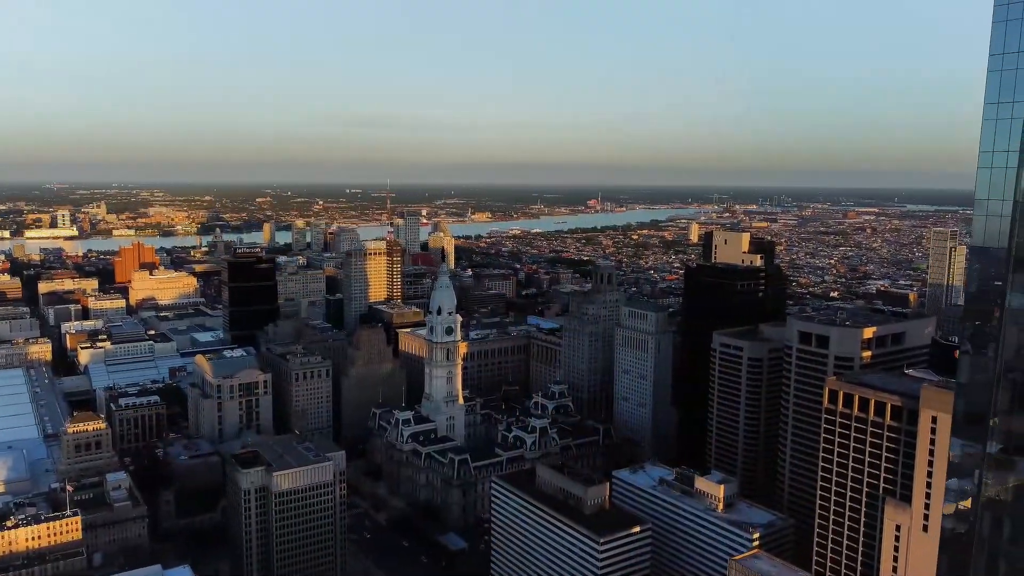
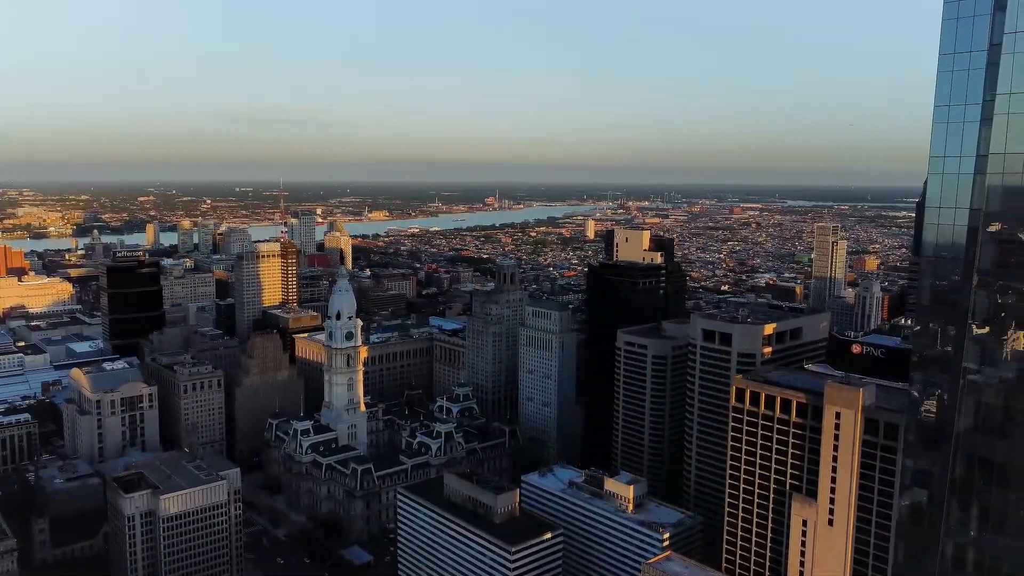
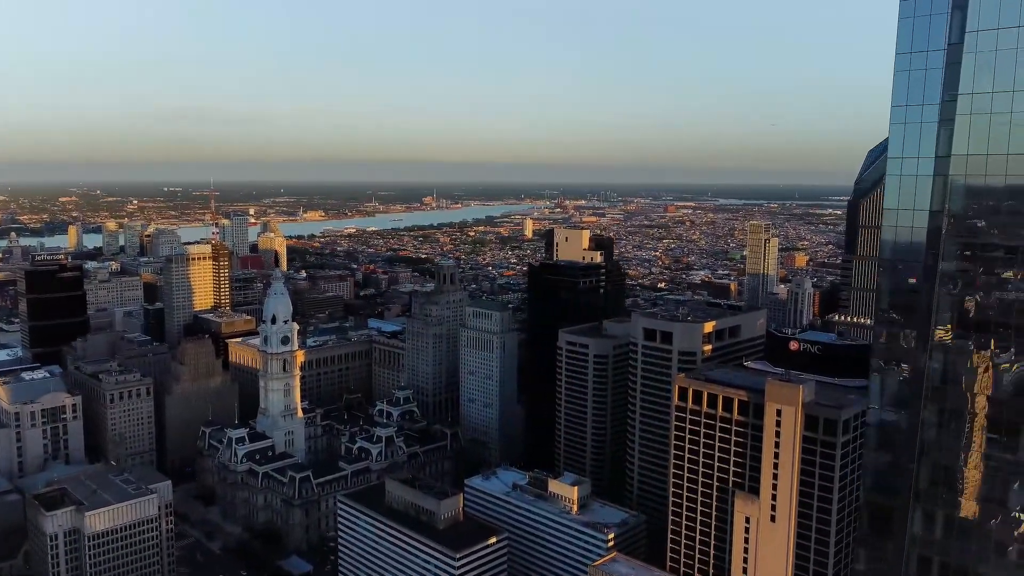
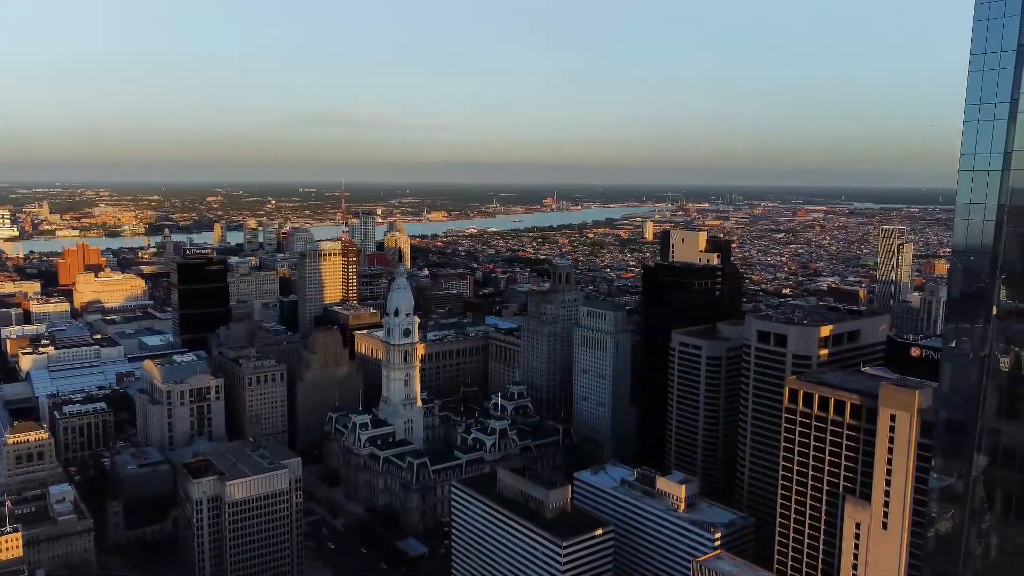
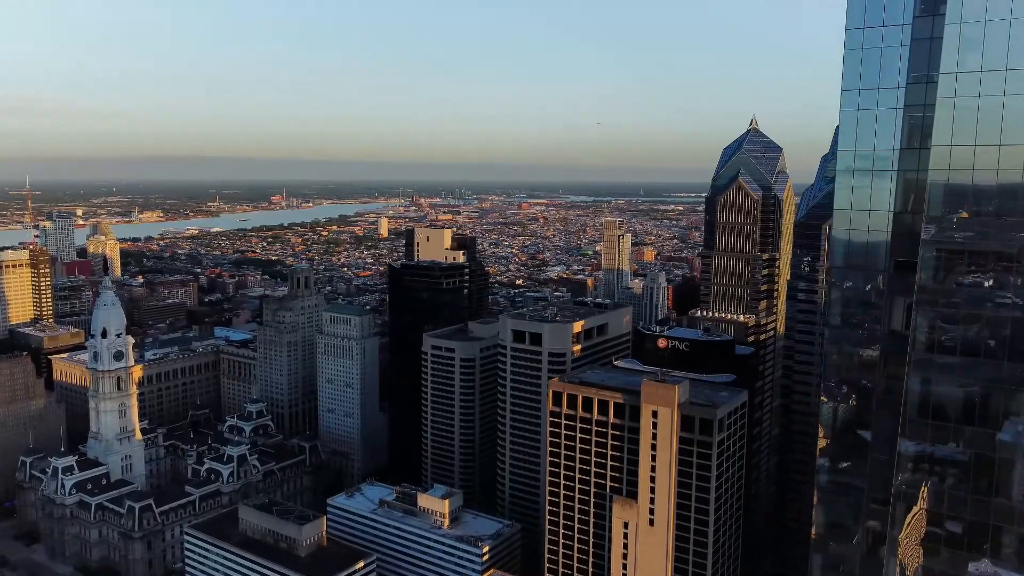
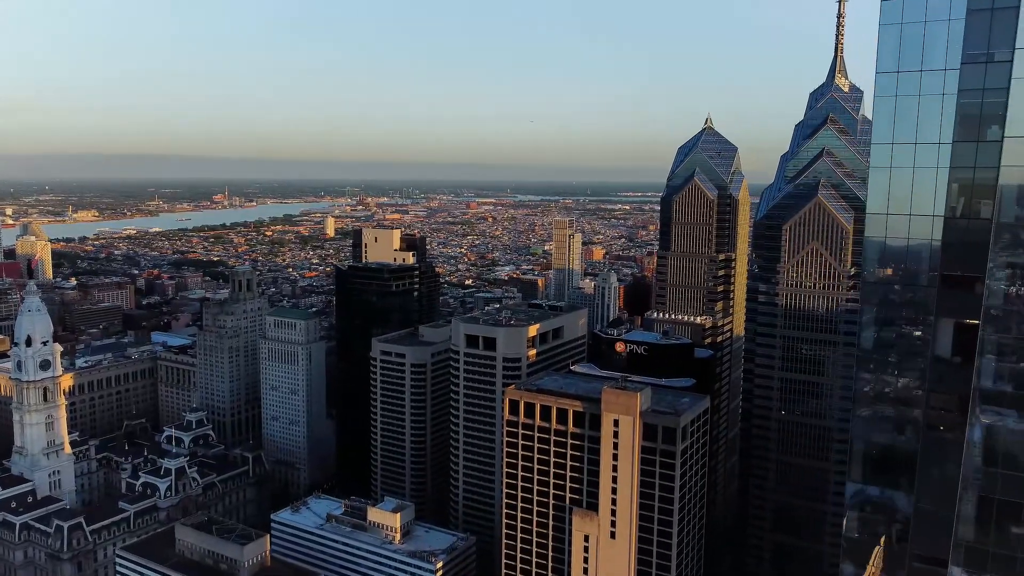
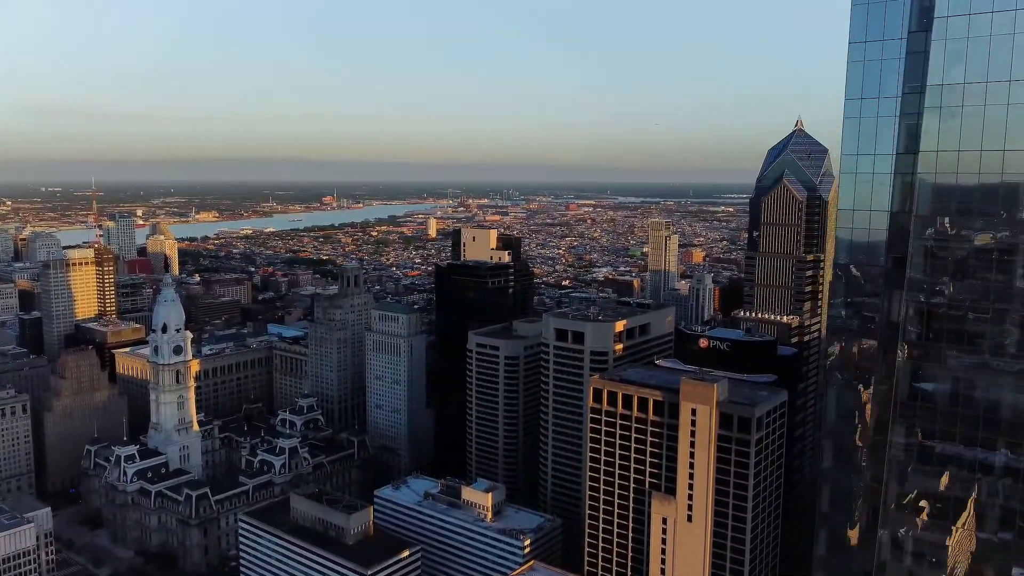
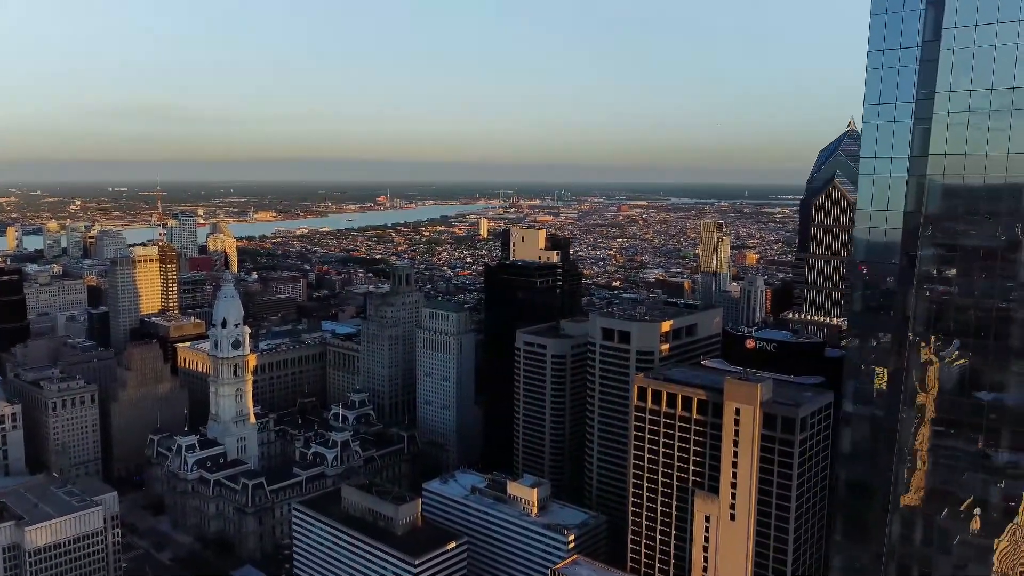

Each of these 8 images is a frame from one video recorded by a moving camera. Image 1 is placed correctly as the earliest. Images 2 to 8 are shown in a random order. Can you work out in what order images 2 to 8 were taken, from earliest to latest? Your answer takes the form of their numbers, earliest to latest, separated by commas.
4, 2, 3, 8, 7, 5, 6
